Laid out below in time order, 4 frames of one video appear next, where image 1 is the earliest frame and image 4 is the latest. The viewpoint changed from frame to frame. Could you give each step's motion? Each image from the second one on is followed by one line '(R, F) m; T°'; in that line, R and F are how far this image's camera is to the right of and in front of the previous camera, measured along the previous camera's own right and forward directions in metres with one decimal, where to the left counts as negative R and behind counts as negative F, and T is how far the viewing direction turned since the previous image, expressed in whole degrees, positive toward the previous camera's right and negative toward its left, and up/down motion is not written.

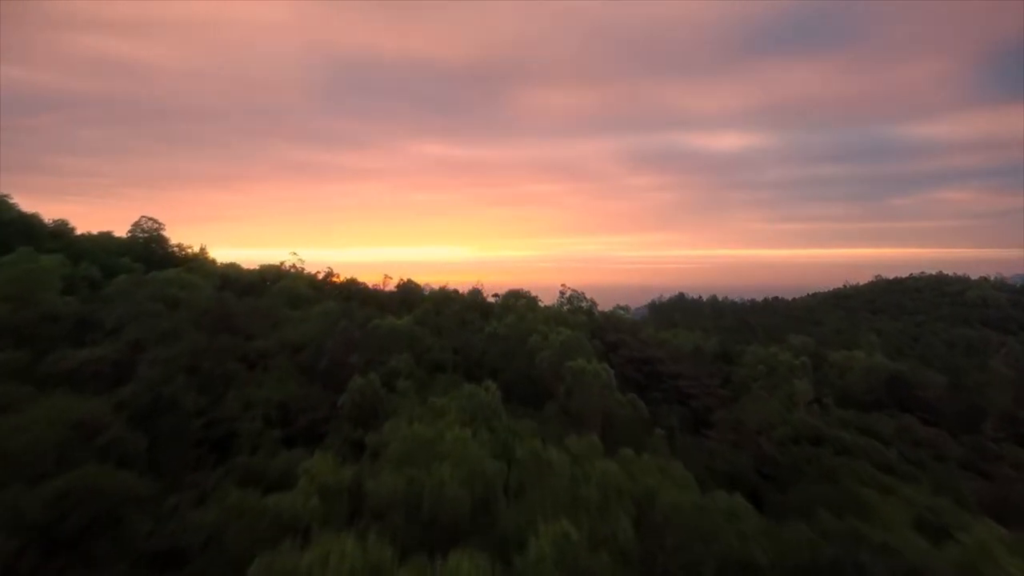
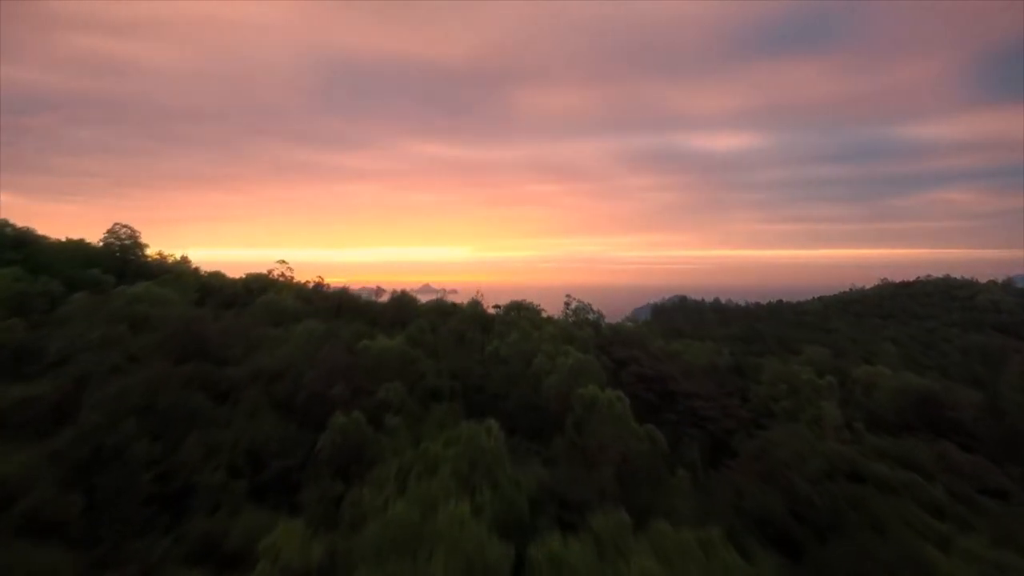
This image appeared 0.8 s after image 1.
(0.0, +1.0) m; 0°
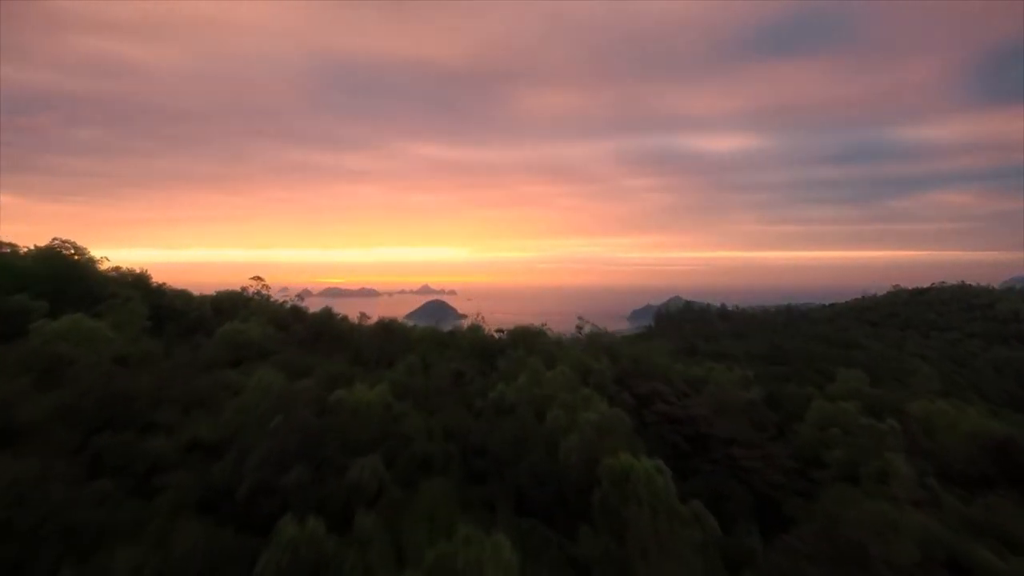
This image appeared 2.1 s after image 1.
(-0.1, +1.8) m; 0°
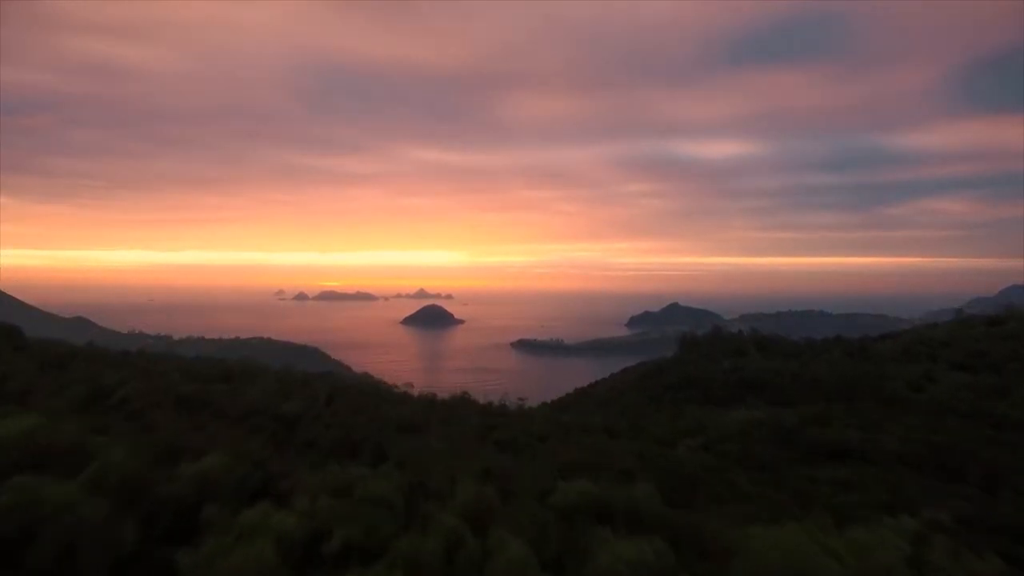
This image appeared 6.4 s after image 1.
(-0.4, +7.2) m; 0°
